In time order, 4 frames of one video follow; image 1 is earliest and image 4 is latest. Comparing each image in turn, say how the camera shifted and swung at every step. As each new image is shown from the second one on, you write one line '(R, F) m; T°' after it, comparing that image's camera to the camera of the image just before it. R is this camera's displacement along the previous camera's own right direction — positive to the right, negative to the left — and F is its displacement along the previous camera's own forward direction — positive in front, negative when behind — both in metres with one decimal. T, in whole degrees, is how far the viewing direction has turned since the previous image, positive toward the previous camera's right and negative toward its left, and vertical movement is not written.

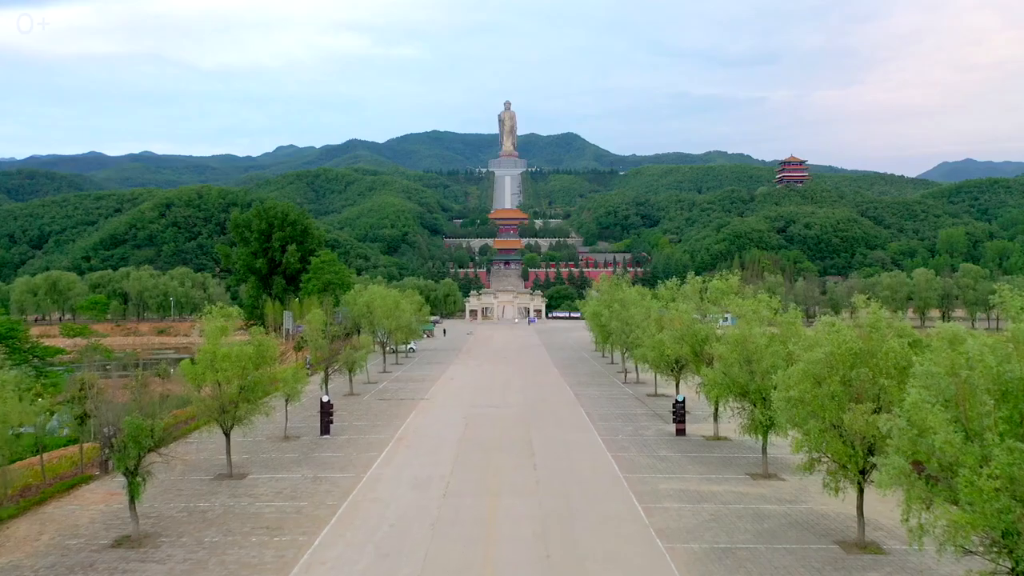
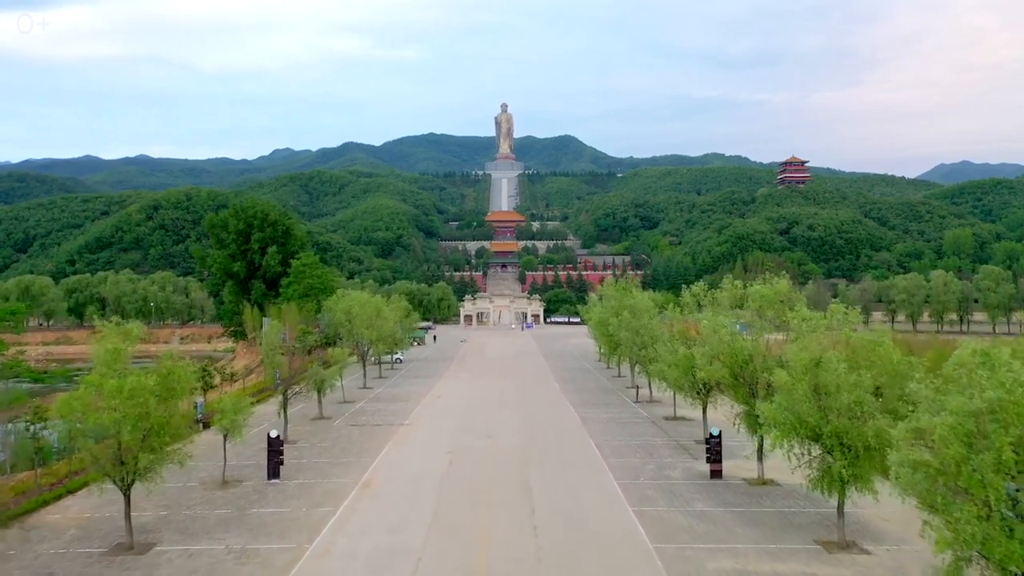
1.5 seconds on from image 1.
(+0.1, +4.6) m; 0°
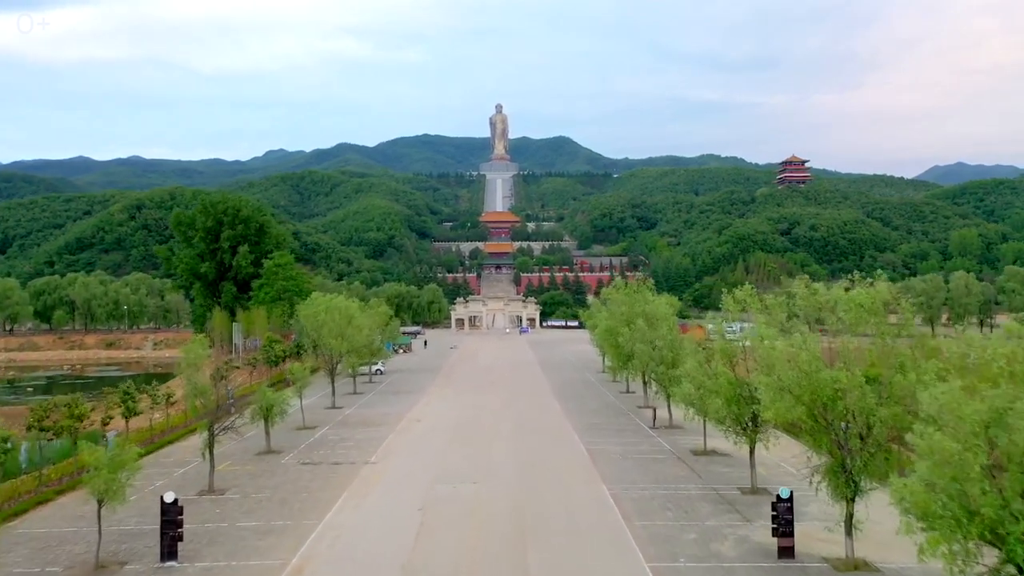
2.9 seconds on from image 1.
(+0.1, +5.4) m; 0°
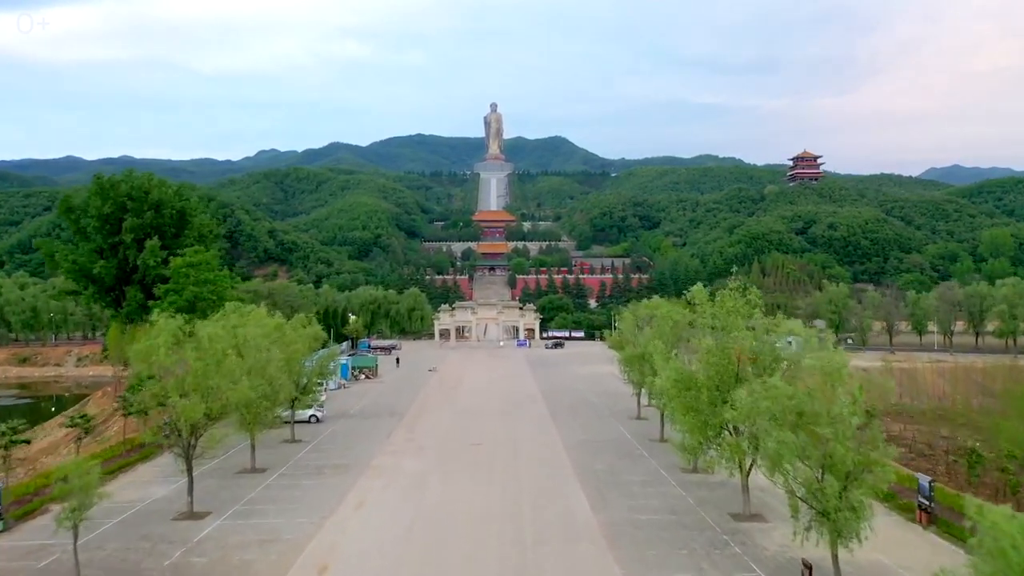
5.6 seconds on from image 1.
(0.0, +14.4) m; 0°
